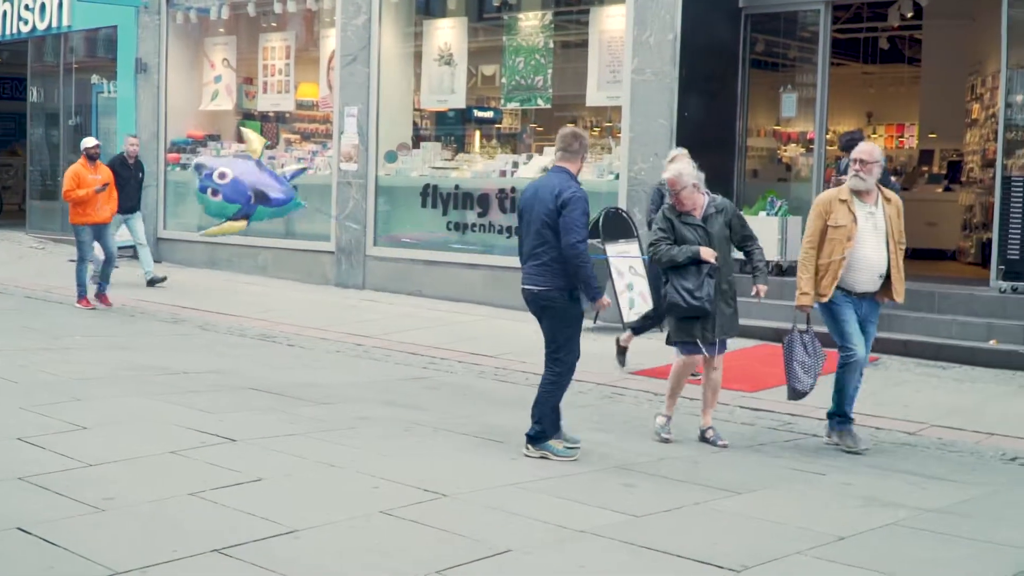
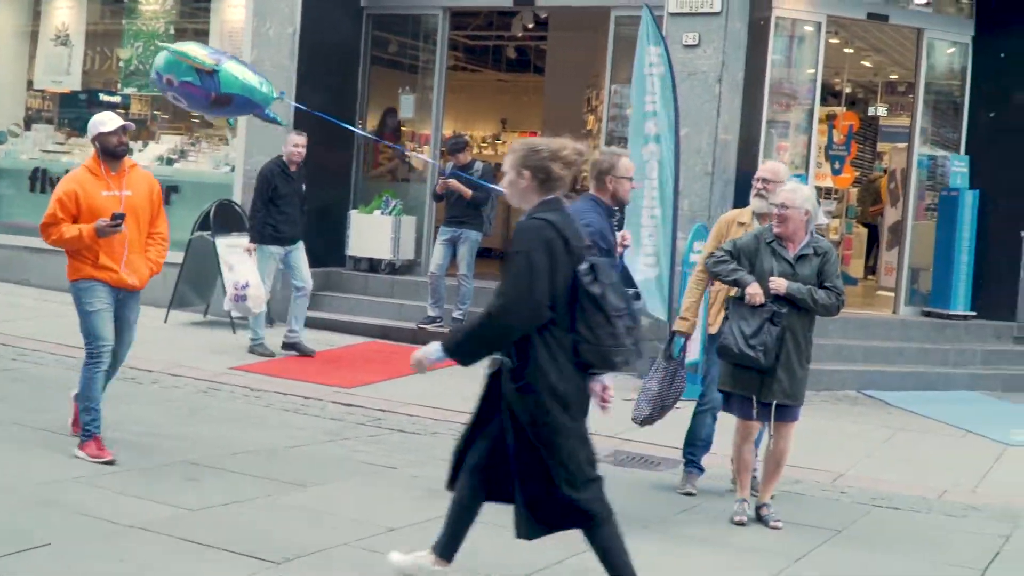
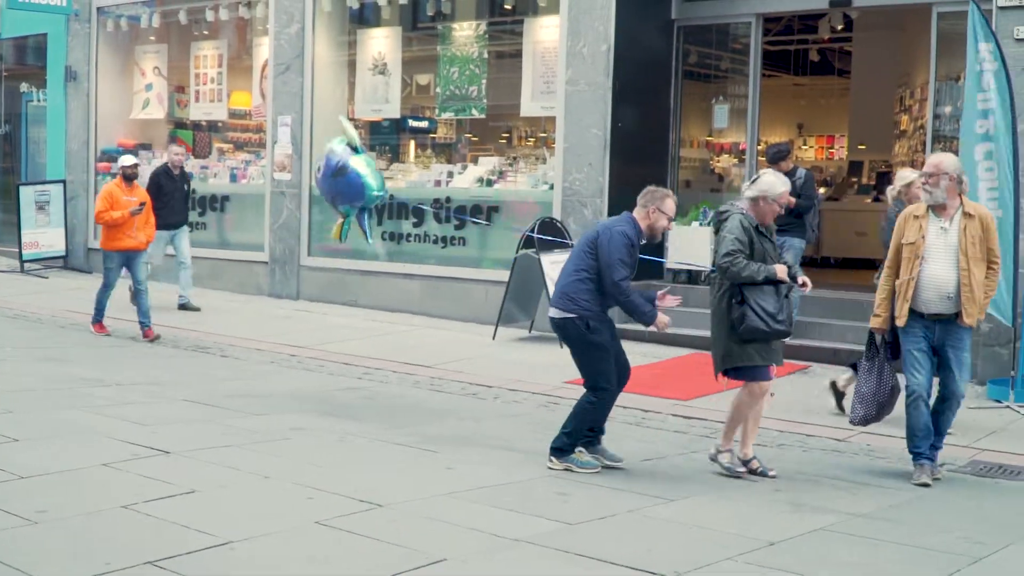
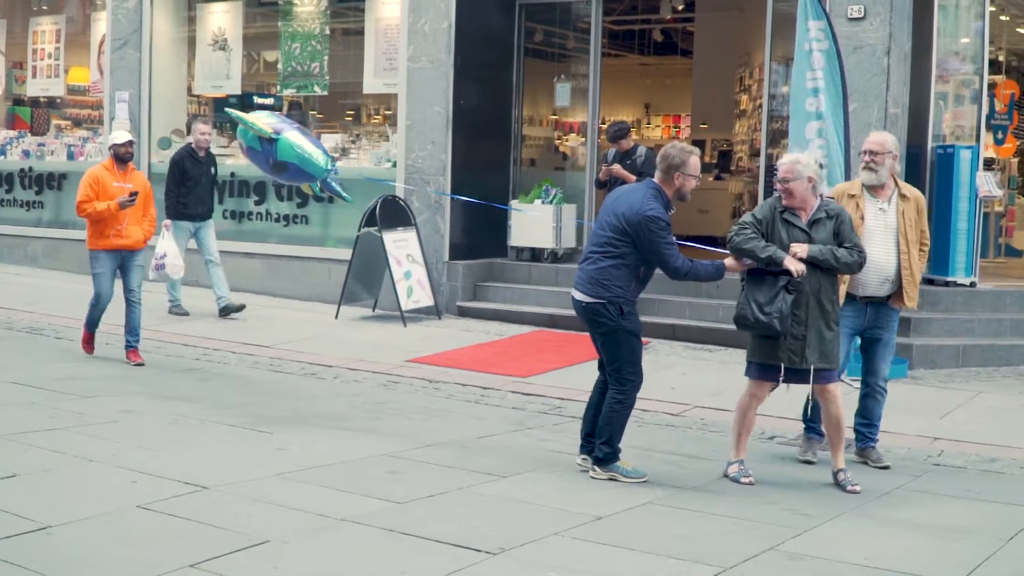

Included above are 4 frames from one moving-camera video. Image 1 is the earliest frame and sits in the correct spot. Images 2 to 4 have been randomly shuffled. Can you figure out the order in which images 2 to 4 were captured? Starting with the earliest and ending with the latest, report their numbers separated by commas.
3, 4, 2
